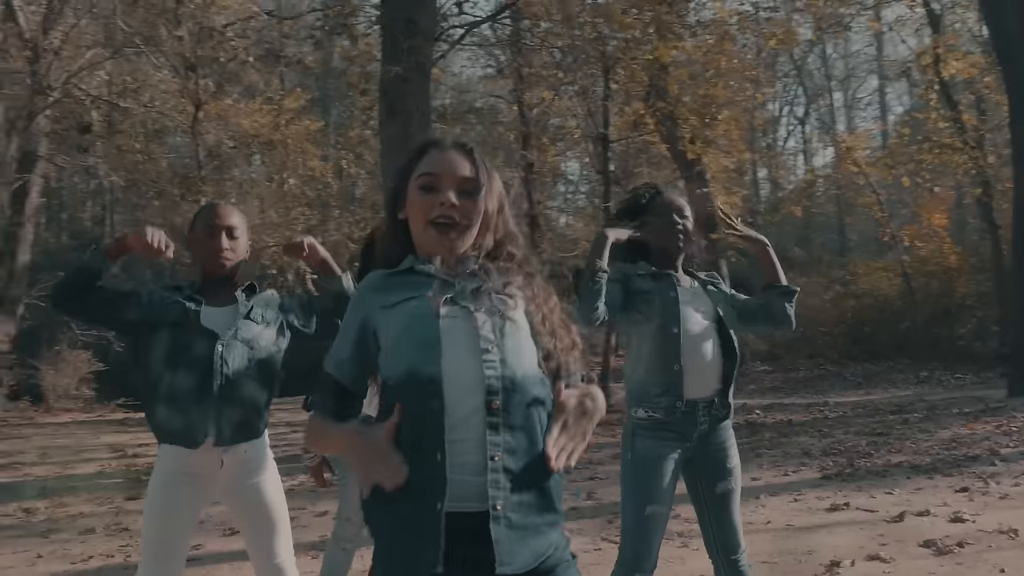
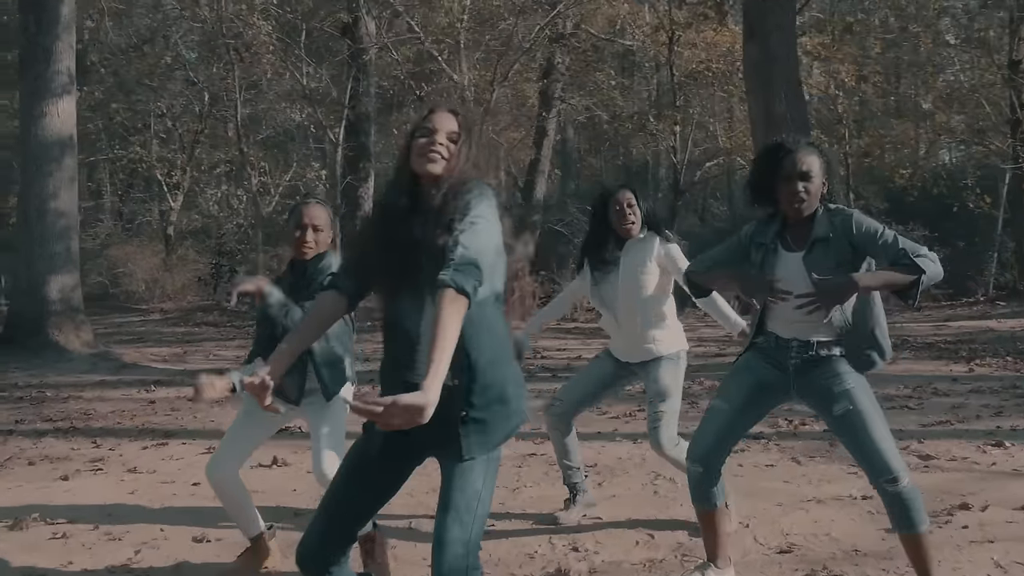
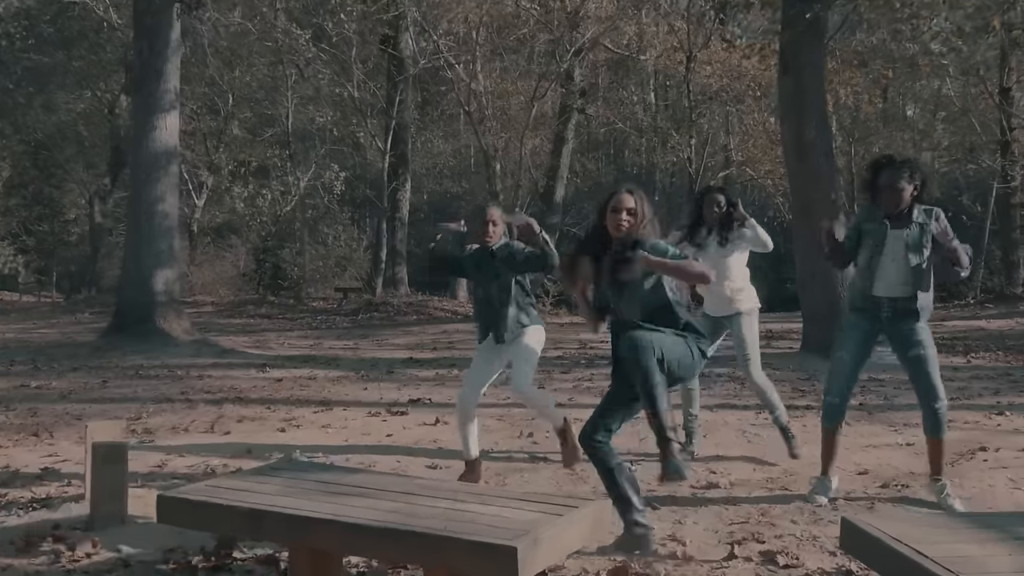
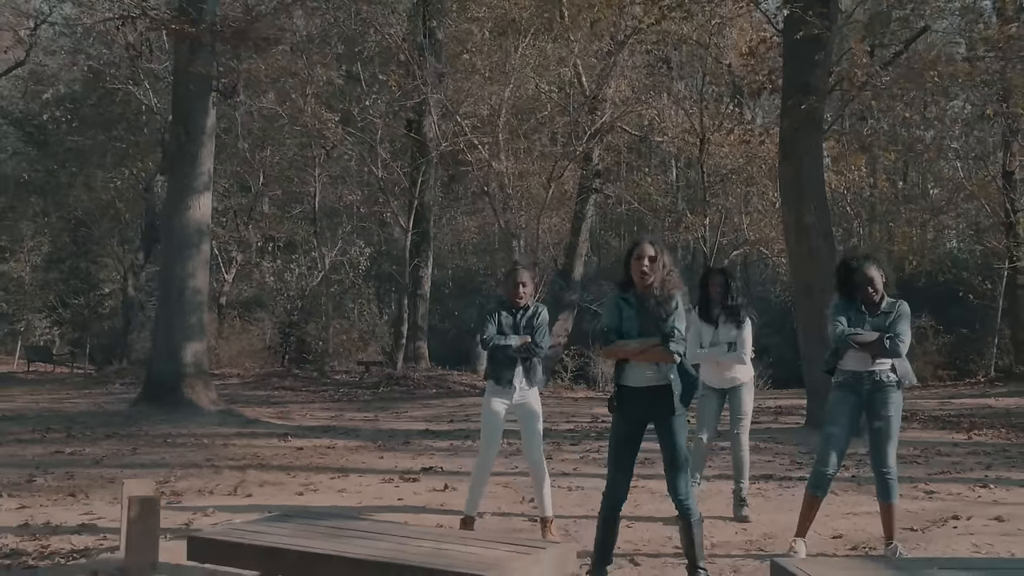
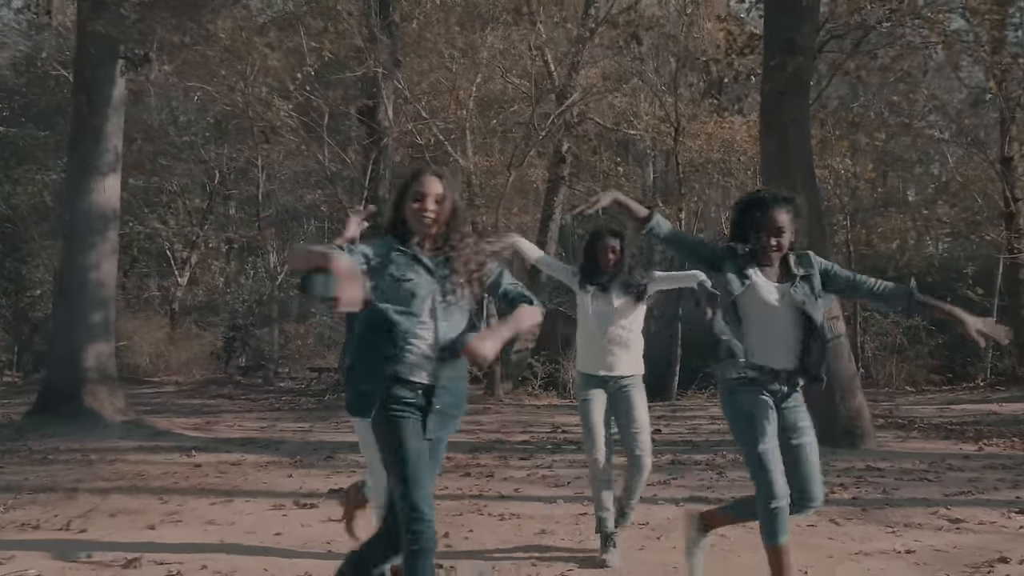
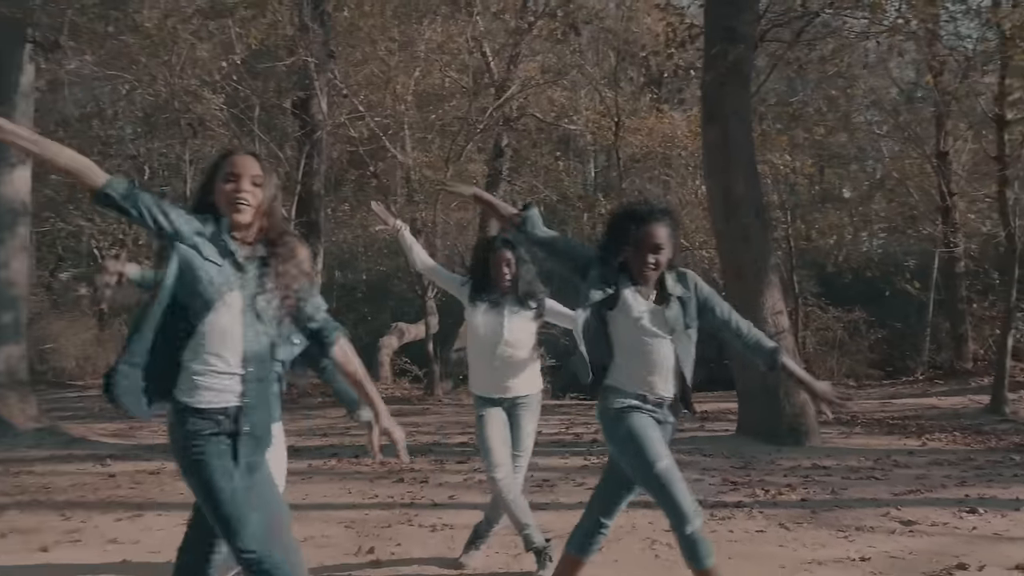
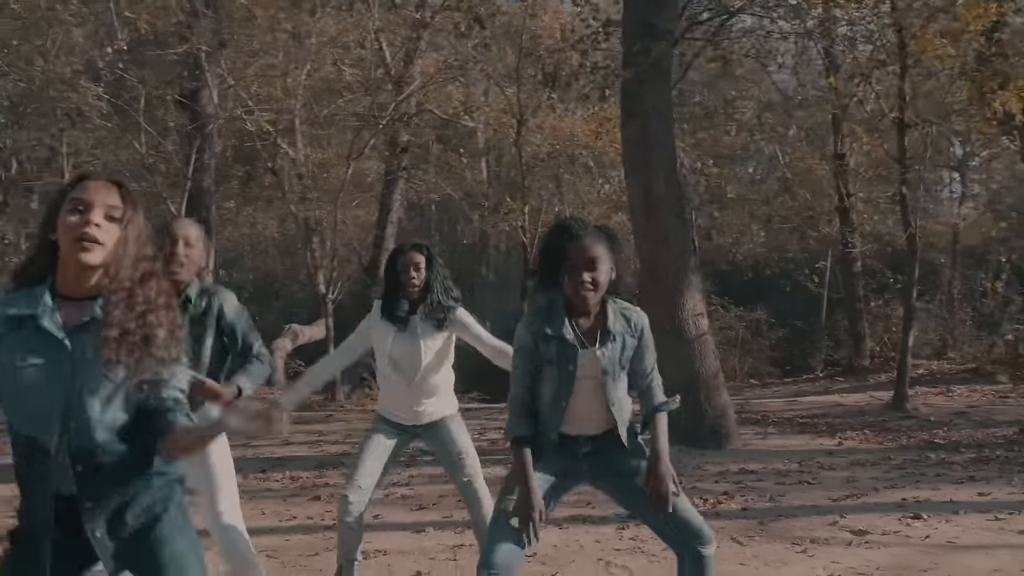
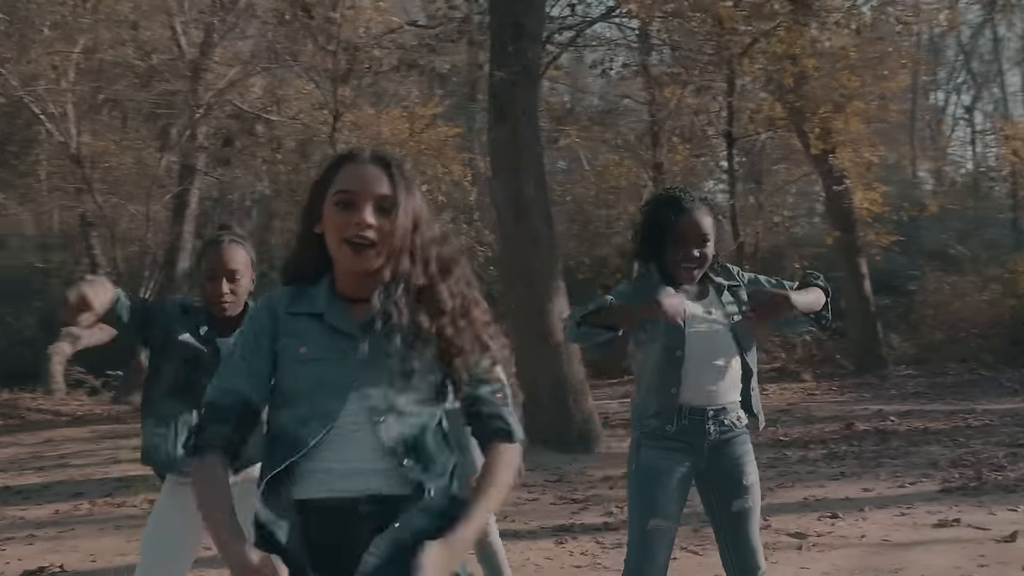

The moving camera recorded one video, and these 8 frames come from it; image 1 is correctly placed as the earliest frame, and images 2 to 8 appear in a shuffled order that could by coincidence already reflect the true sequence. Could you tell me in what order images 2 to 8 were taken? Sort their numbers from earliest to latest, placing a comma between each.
8, 7, 6, 5, 4, 3, 2
